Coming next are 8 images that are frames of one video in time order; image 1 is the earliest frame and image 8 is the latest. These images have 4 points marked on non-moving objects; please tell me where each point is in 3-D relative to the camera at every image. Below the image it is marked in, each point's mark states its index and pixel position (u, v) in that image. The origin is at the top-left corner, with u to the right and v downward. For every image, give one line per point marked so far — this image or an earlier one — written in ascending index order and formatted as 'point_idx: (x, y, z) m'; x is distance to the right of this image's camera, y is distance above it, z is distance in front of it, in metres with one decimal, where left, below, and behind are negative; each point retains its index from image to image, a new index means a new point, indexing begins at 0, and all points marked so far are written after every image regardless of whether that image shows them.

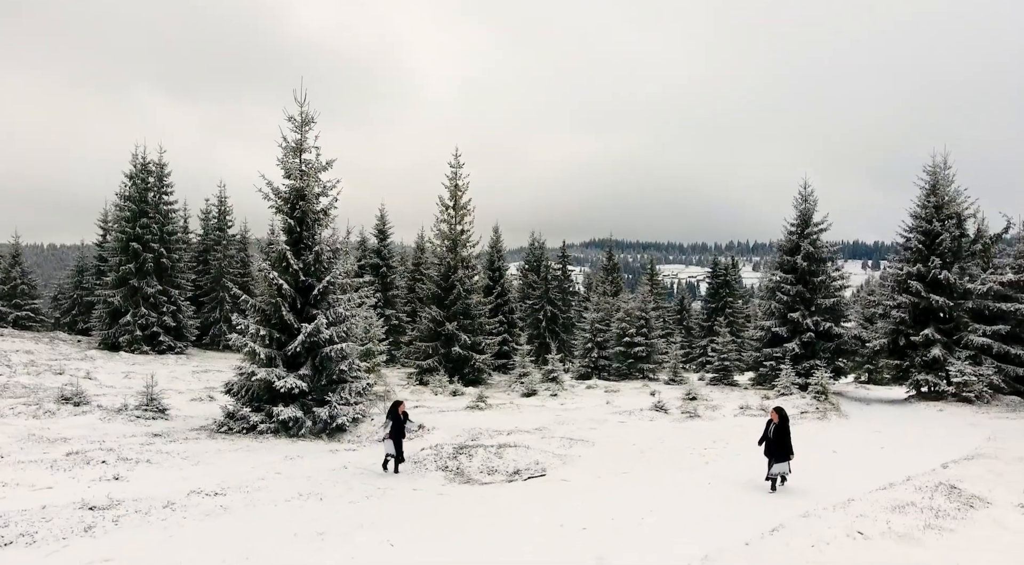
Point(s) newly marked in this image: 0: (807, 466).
0: (+7.4, -4.6, +18.4) m
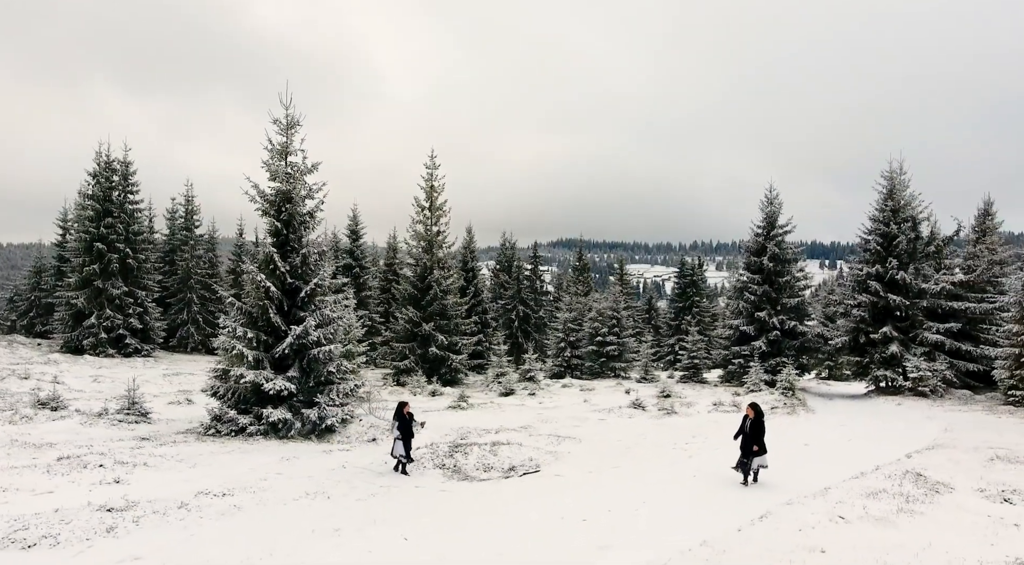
0: (+7.2, -4.6, +19.4) m
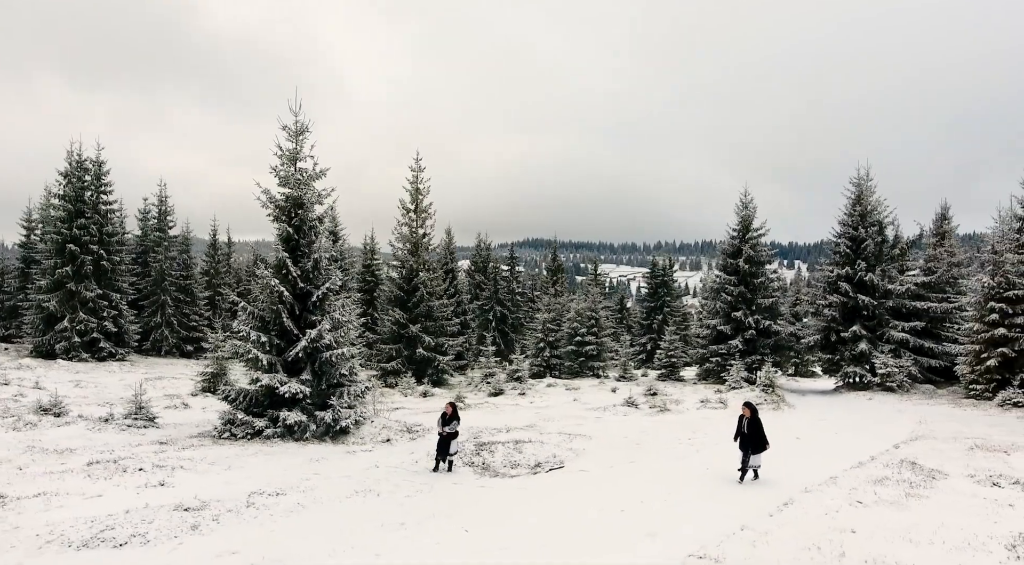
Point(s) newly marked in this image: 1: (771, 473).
0: (+7.6, -4.8, +20.8) m
1: (+6.5, -4.8, +18.5) m
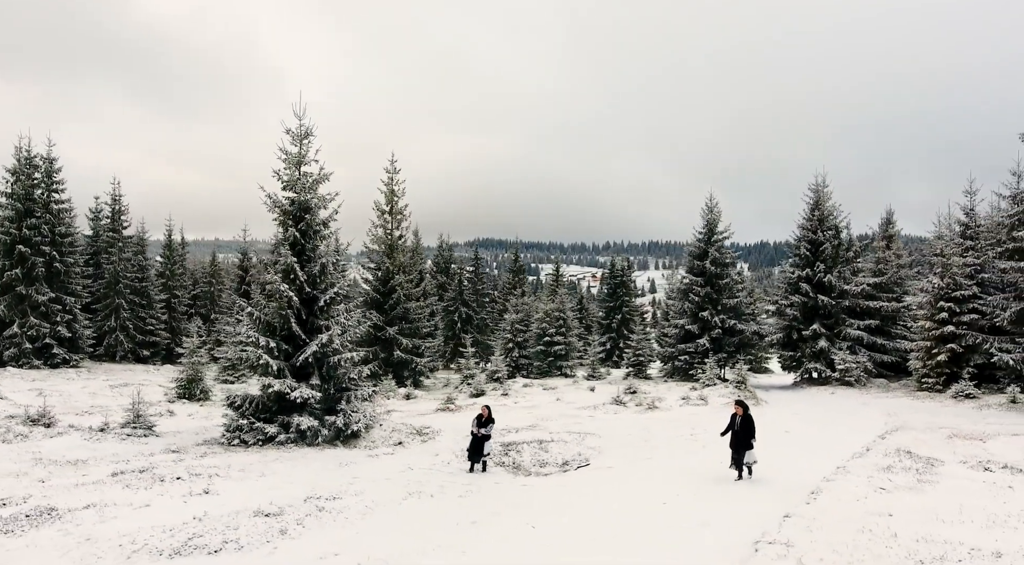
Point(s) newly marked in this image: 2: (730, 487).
0: (+7.9, -4.8, +22.1) m
1: (+7.1, -4.9, +19.8) m
2: (+5.2, -4.9, +17.5) m
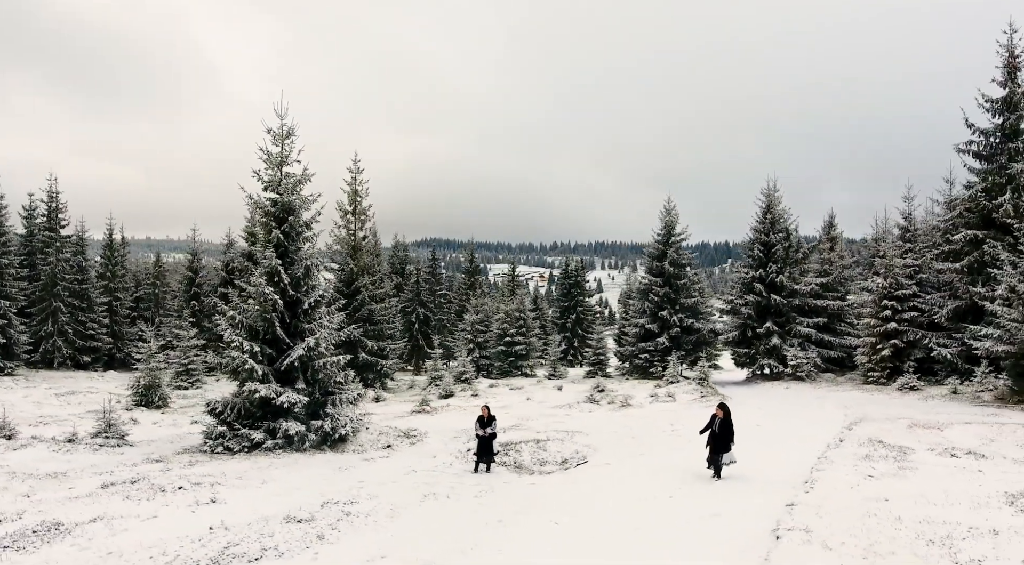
0: (+7.5, -4.9, +23.1) m
1: (+6.9, -4.9, +20.8) m
2: (+5.2, -4.9, +18.3) m
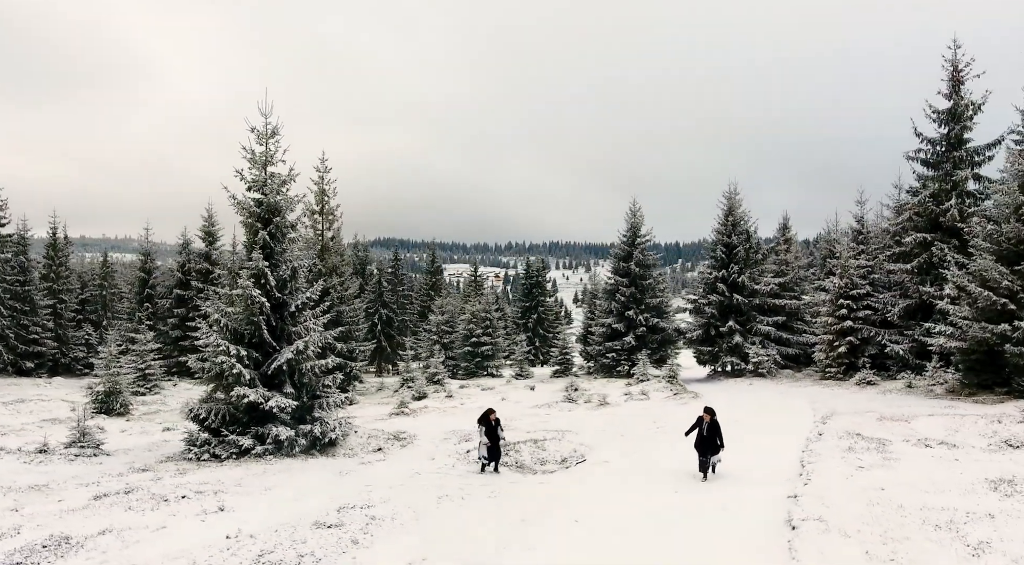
0: (+7.3, -4.6, +20.2) m
1: (+6.3, -4.6, +18.0) m
2: (+4.1, -4.7, +15.8) m
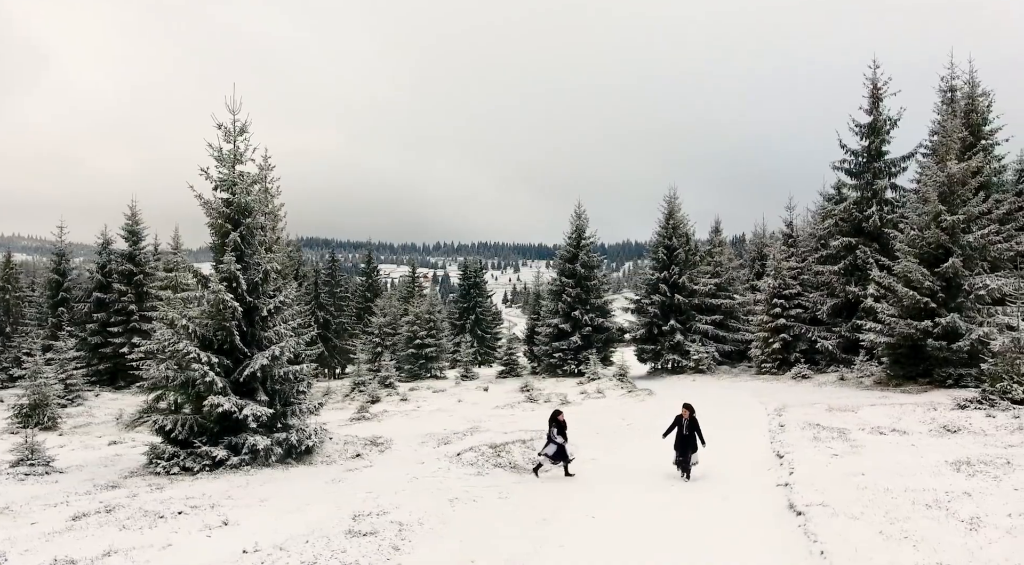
0: (+6.8, -4.6, +21.5) m
1: (+6.1, -4.7, +19.1) m
2: (+4.3, -4.7, +16.7) m
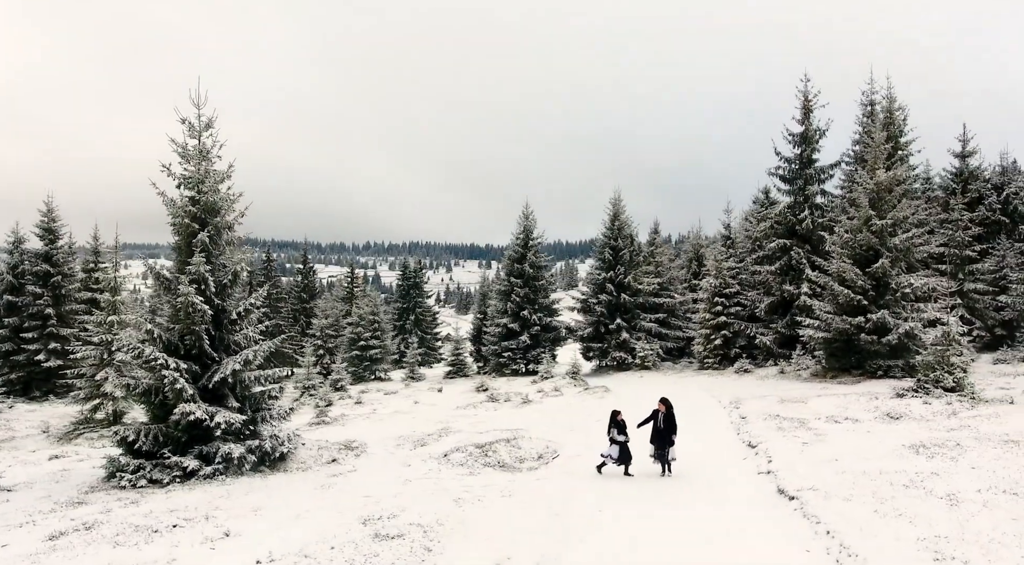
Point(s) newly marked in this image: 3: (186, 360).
0: (+6.1, -4.6, +22.5) m
1: (+5.7, -4.7, +20.1) m
2: (+4.2, -4.7, +17.4) m
3: (-8.8, -2.1, +19.8) m
